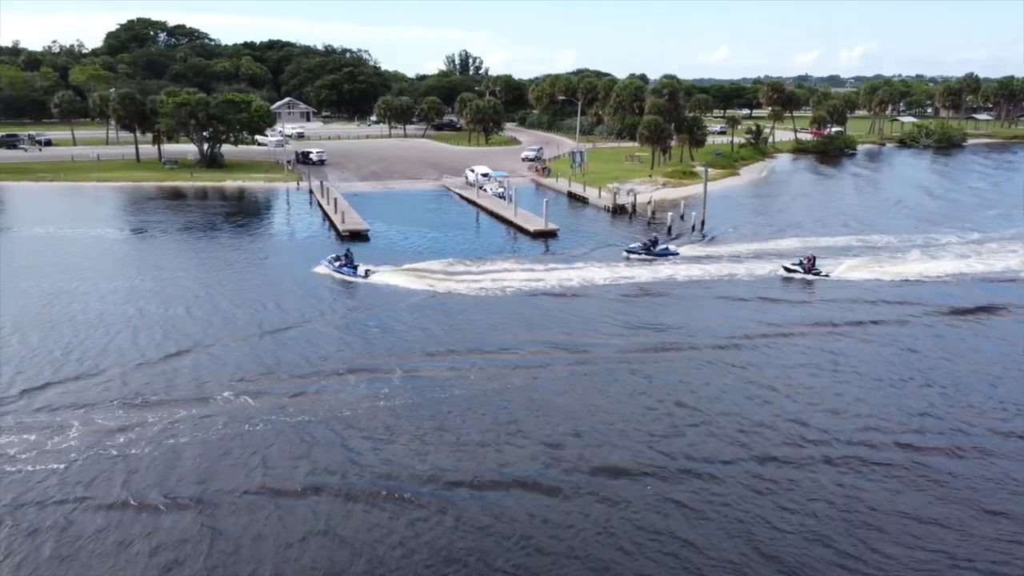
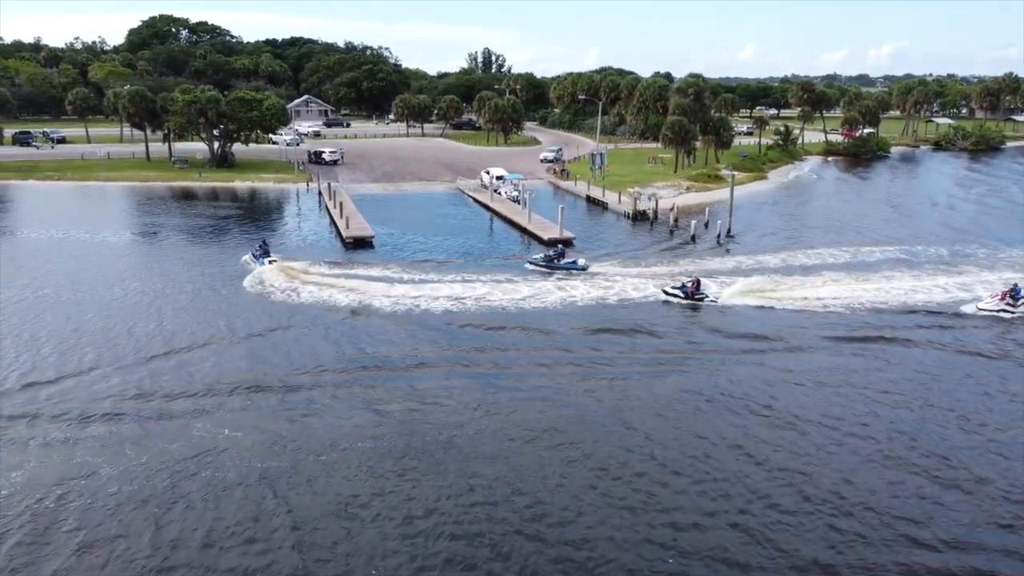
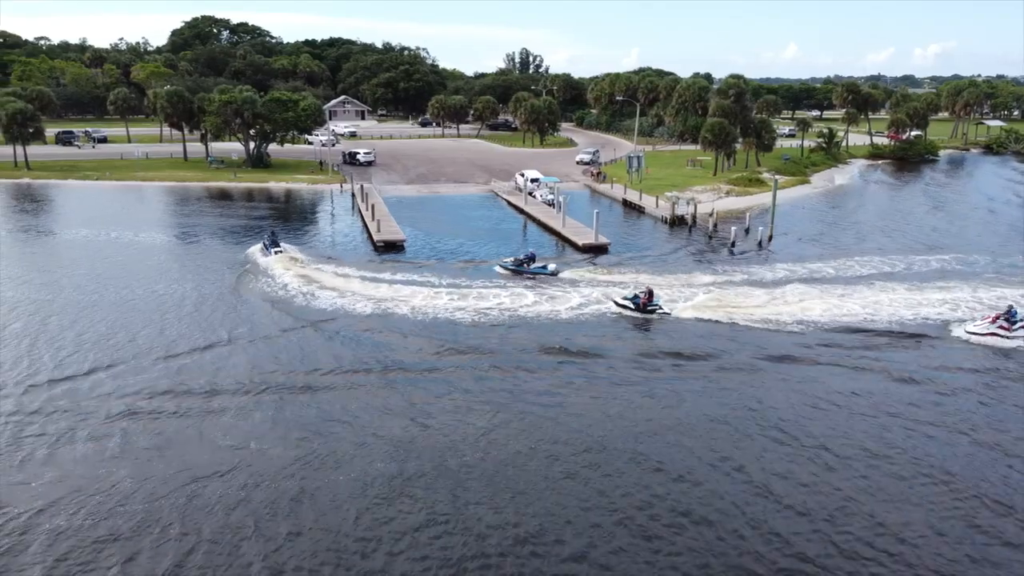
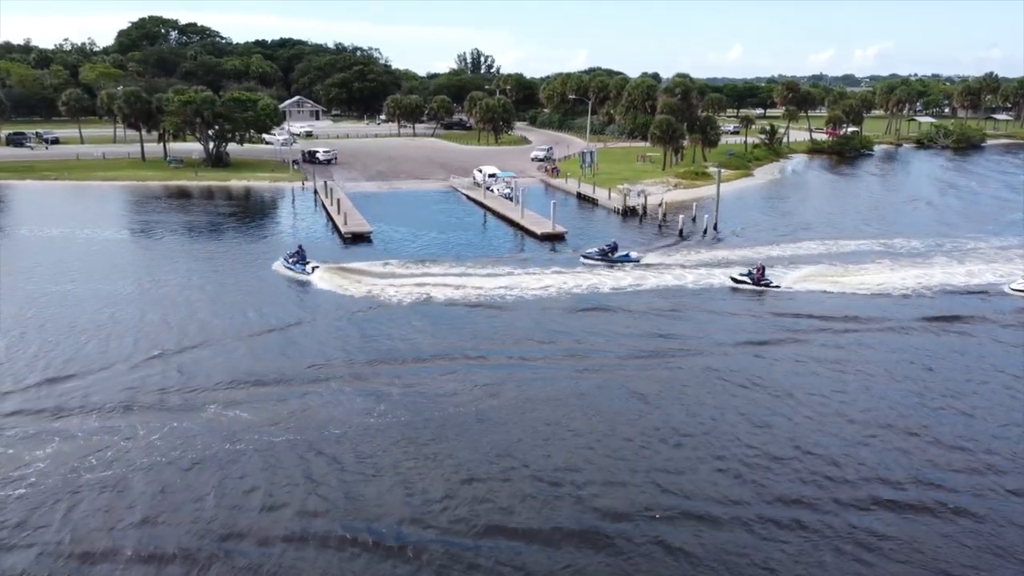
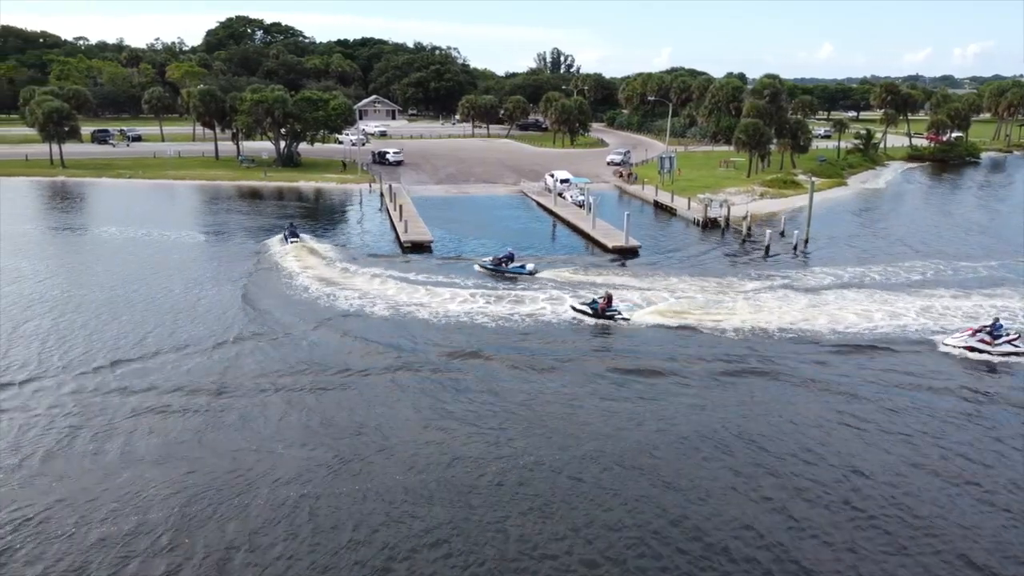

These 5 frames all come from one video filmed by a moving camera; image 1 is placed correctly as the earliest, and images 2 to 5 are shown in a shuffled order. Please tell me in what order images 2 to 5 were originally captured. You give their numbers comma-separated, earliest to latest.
4, 2, 3, 5
